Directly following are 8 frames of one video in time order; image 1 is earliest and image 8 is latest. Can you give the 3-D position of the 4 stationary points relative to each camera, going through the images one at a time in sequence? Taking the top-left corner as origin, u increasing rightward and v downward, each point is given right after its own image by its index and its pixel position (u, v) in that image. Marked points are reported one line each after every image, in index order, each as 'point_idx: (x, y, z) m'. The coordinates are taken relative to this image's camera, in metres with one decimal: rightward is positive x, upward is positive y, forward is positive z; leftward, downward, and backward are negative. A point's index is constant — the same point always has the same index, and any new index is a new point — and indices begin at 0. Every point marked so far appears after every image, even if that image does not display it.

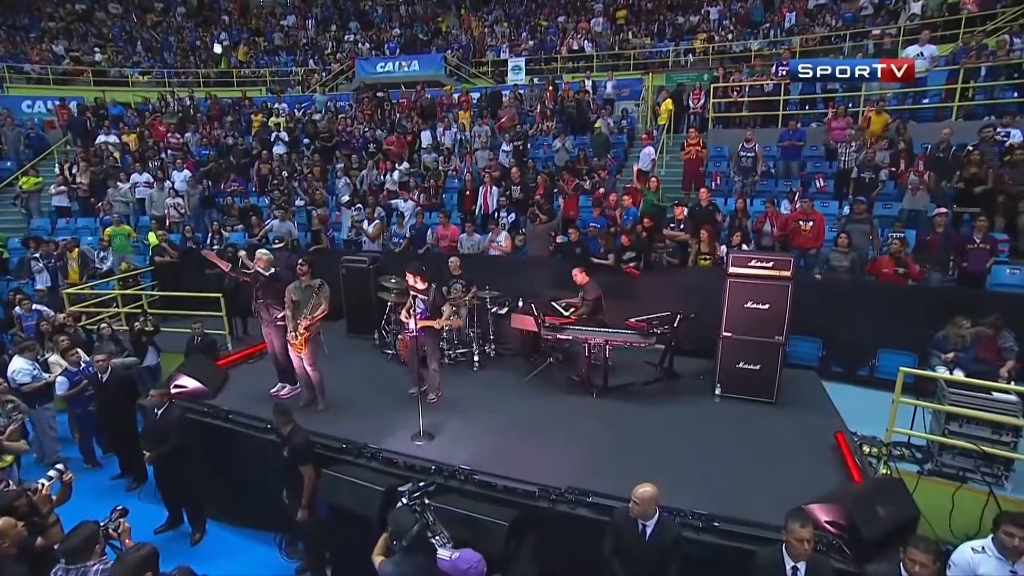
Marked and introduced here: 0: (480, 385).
0: (-0.6, -1.5, +8.0) m
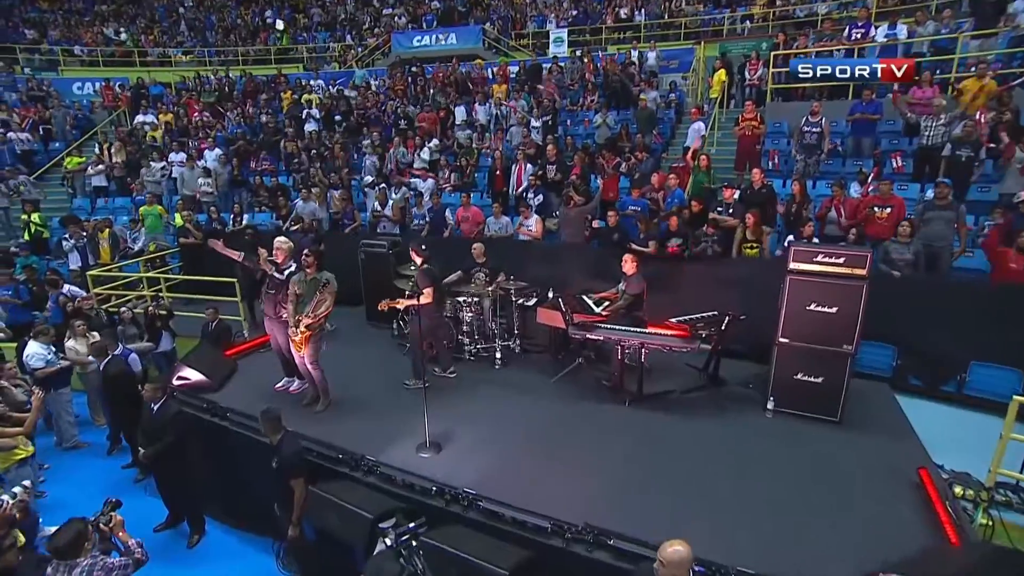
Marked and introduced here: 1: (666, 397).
0: (-0.2, -1.4, +7.2) m
1: (+2.0, -1.4, +6.7) m
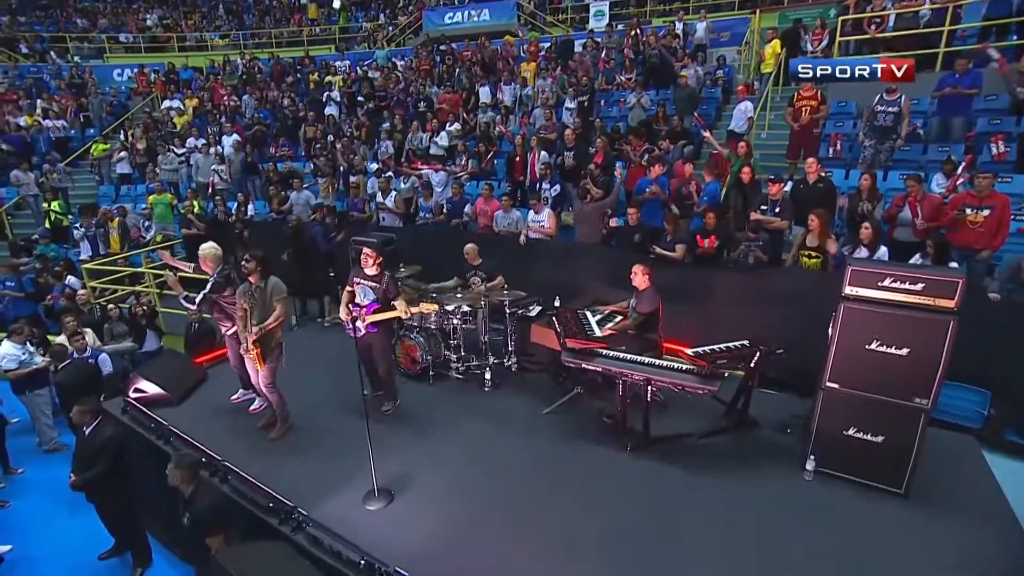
0: (-0.4, -1.5, +6.2) m
1: (+1.8, -1.7, +5.5) m
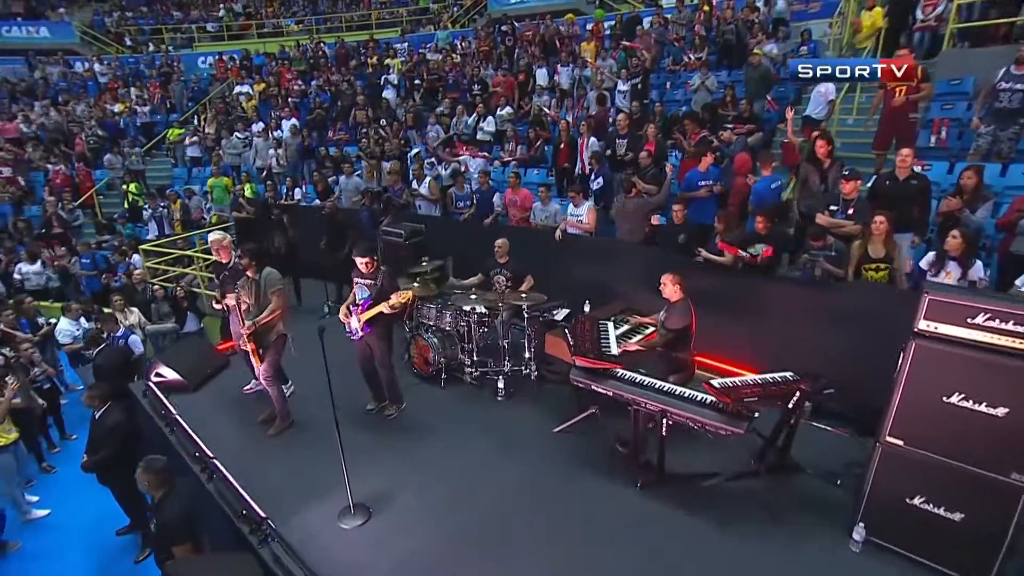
0: (-0.3, -1.6, +5.8) m
1: (+1.7, -1.8, +4.7) m
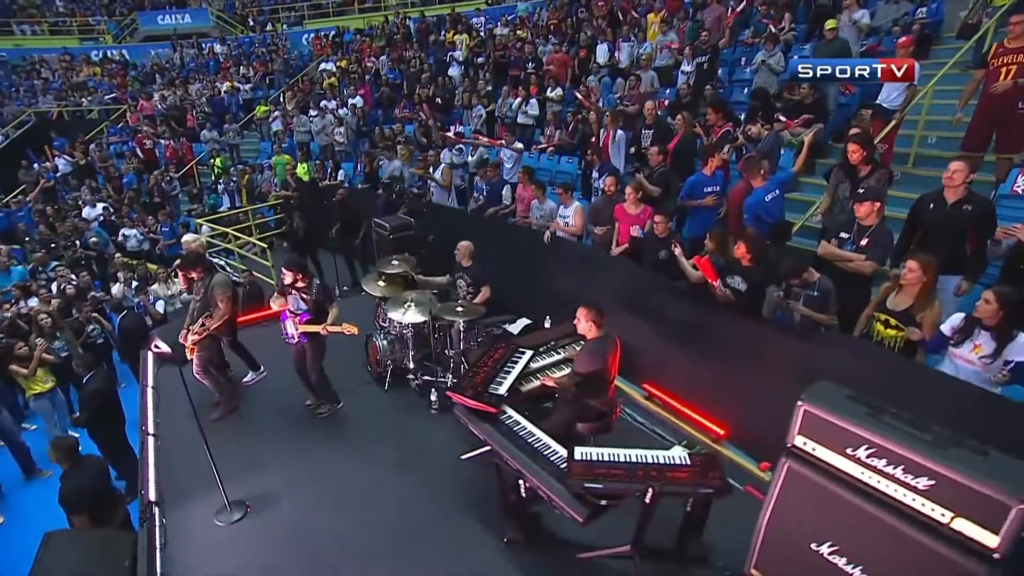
0: (-1.2, -1.7, +5.6) m
1: (+0.5, -2.1, +4.1) m
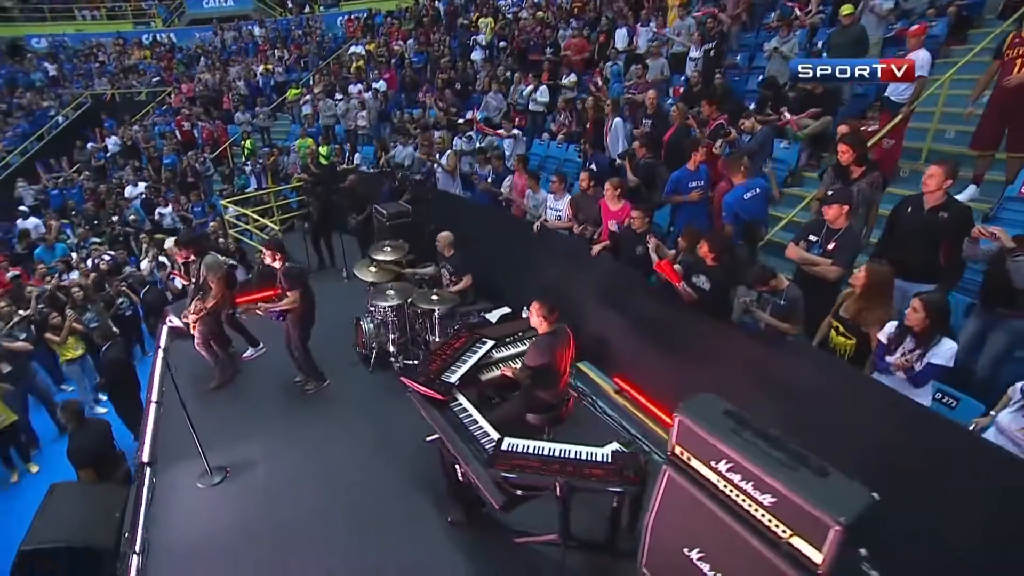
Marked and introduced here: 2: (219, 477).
0: (-1.6, -1.5, +5.9) m
1: (0.0, -2.1, +4.3) m
2: (-3.0, -1.9, +5.2) m
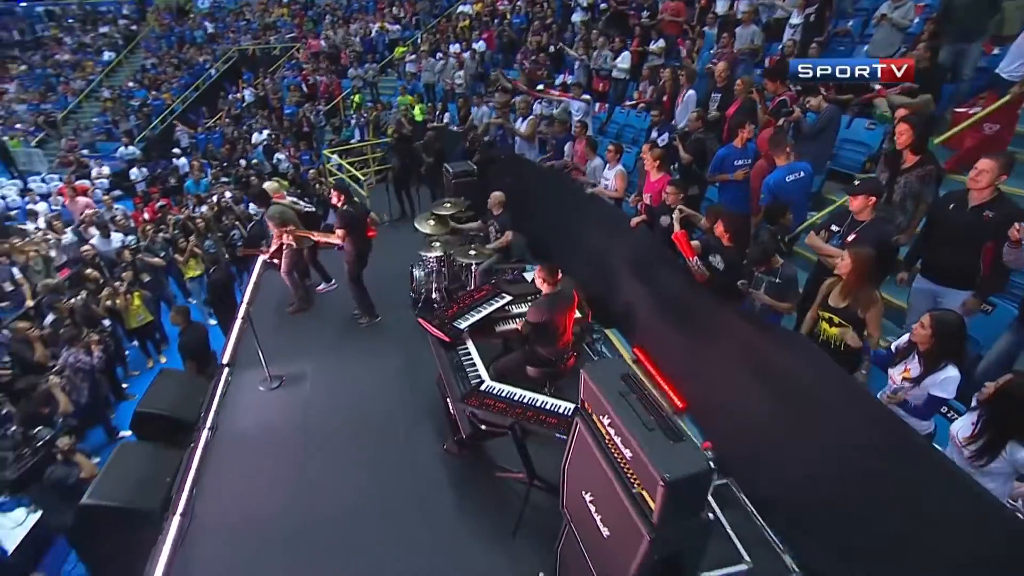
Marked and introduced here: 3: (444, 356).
0: (-1.3, -0.9, +6.7) m
1: (-0.2, -1.7, +4.9) m
2: (-2.9, -1.2, +6.2) m
3: (-0.7, -0.7, +5.0) m
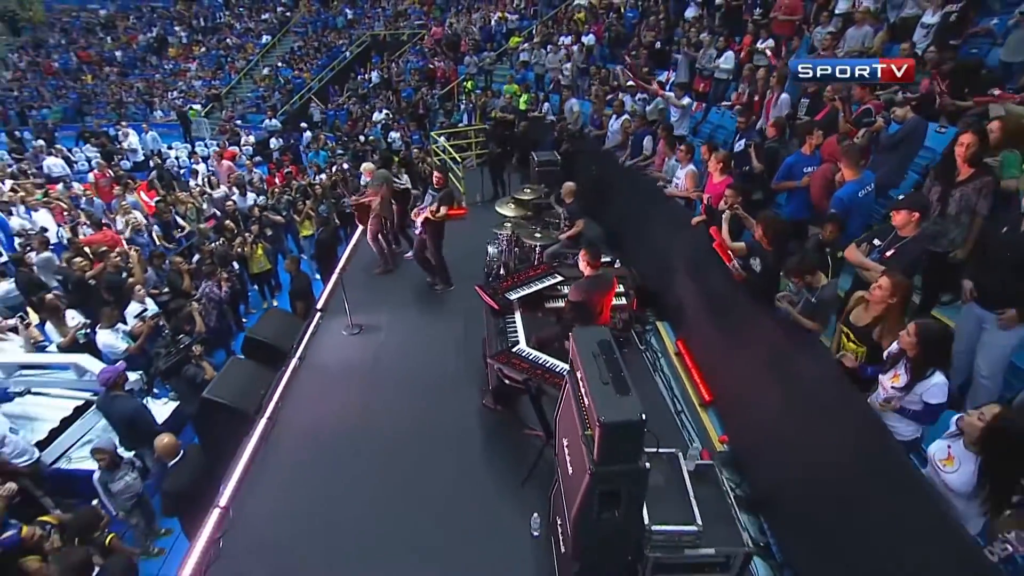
0: (-0.6, -0.5, +7.4) m
1: (+0.1, -1.5, +5.4) m
2: (-2.2, -0.6, +7.3) m
3: (-0.2, -0.4, +5.6) m
